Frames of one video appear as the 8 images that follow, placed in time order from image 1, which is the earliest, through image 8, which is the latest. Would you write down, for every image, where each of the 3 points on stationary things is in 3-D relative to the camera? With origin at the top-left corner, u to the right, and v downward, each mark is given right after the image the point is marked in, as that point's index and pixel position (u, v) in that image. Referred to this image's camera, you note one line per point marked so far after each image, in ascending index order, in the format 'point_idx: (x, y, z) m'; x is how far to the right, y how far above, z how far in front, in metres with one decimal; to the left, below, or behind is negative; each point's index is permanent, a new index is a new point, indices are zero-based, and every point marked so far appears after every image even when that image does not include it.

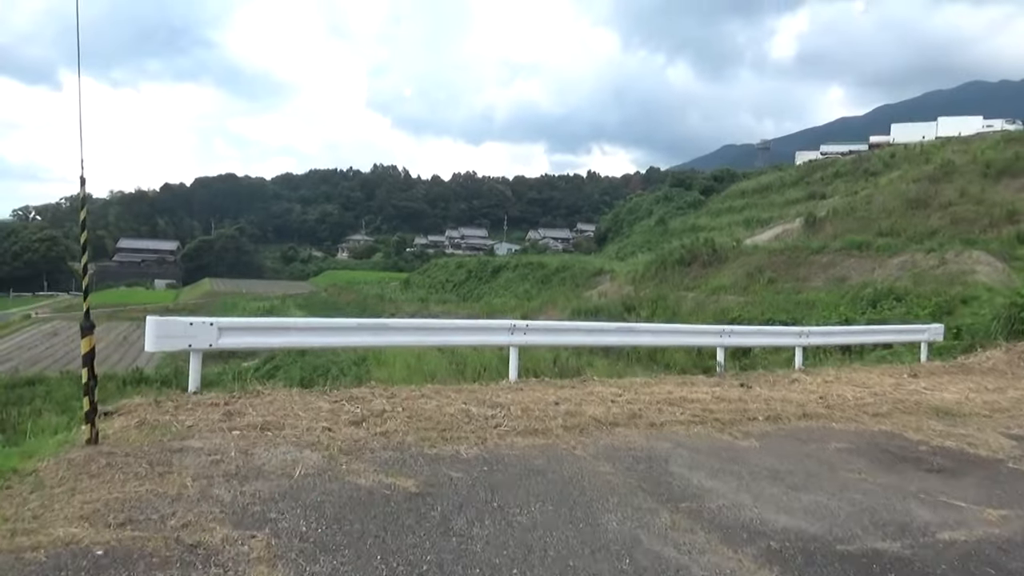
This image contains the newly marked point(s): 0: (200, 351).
0: (-2.3, -0.5, +5.4) m
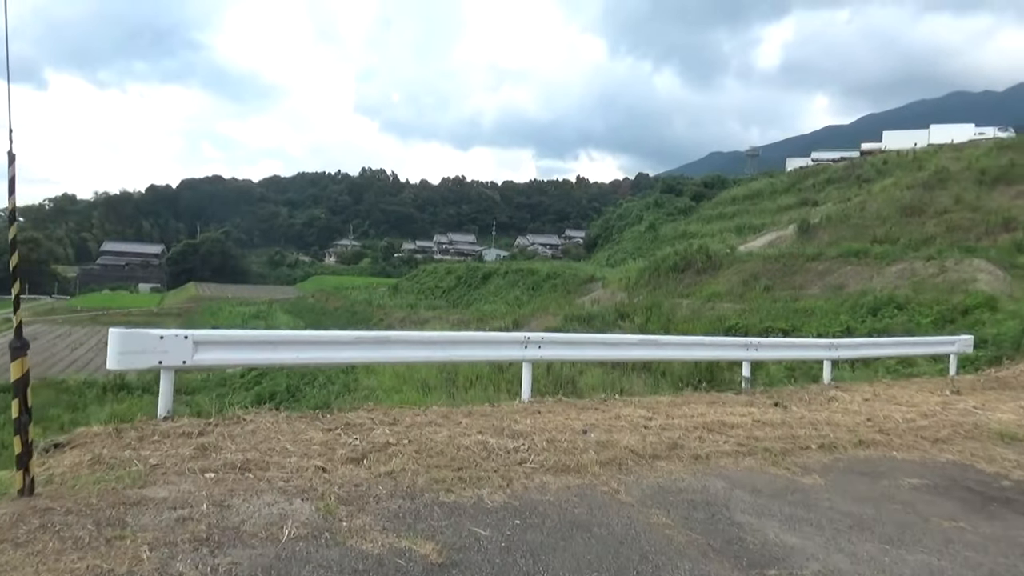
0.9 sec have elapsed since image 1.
0: (-2.1, -0.5, +4.7) m
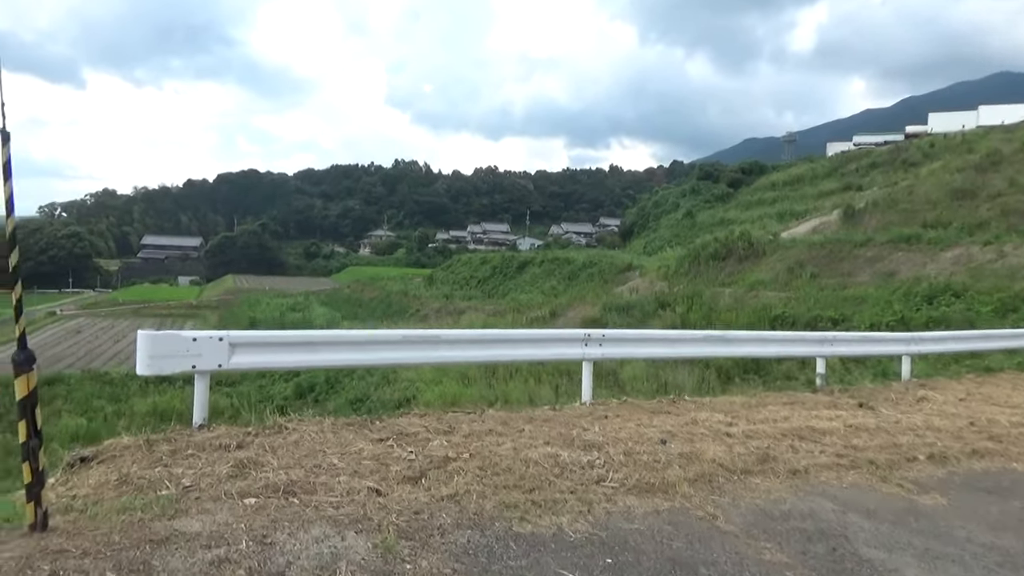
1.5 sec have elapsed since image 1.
0: (-1.7, -0.5, +4.3) m
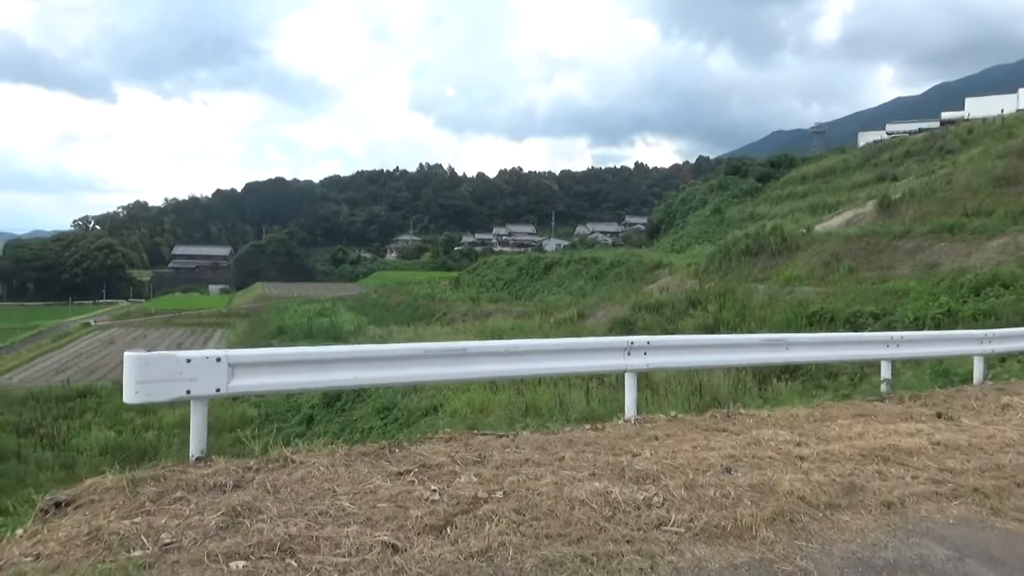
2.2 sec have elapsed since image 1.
0: (-1.6, -0.6, +3.8) m
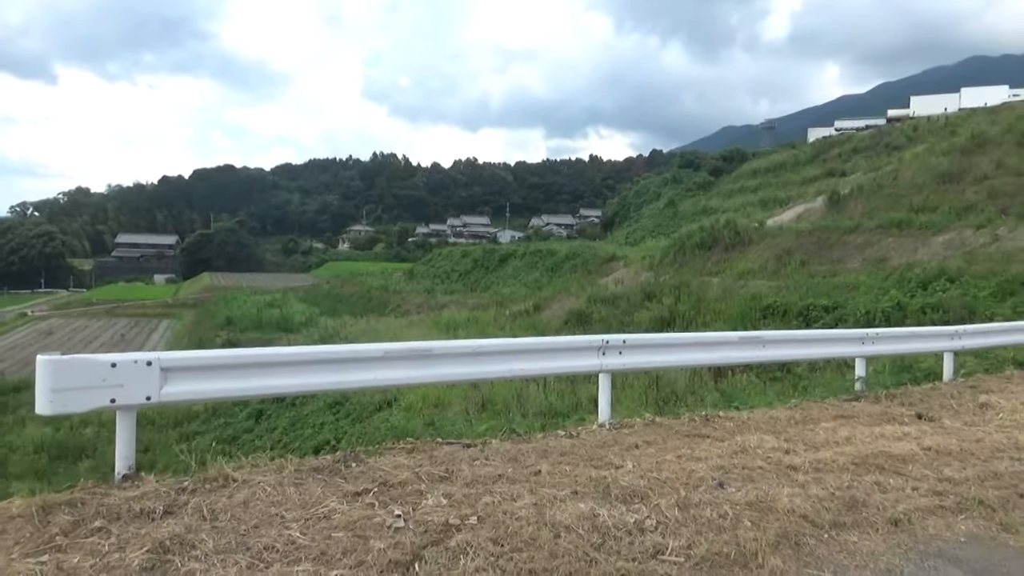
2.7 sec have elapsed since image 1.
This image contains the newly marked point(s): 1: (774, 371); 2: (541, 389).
0: (-1.7, -0.5, +3.3) m
1: (+3.0, -1.0, +8.8) m
2: (+0.3, -1.0, +7.1) m
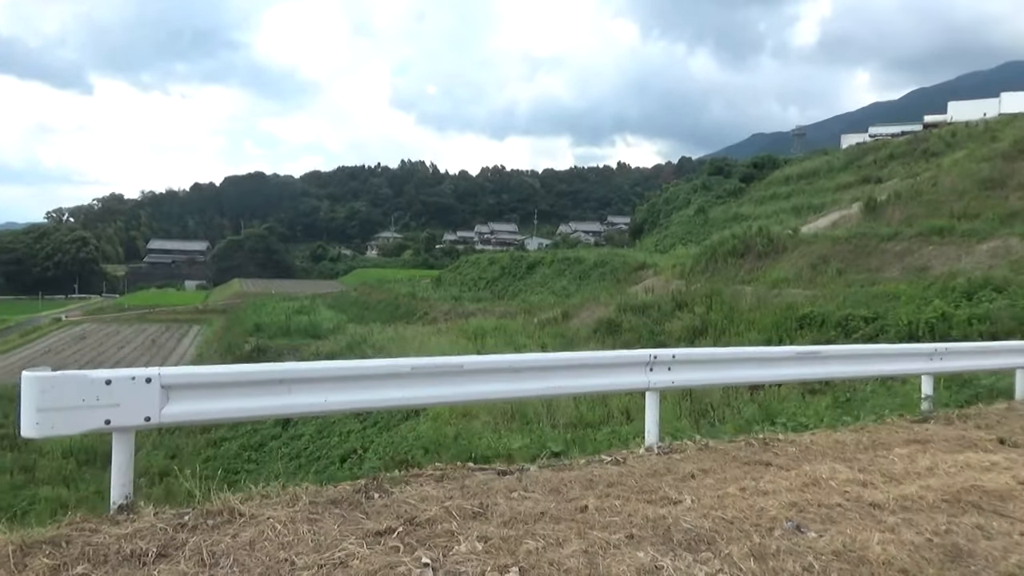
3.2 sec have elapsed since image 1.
0: (-1.5, -0.6, +3.0) m
1: (+3.4, -1.1, +8.3) m
2: (+0.6, -1.0, +6.6) m
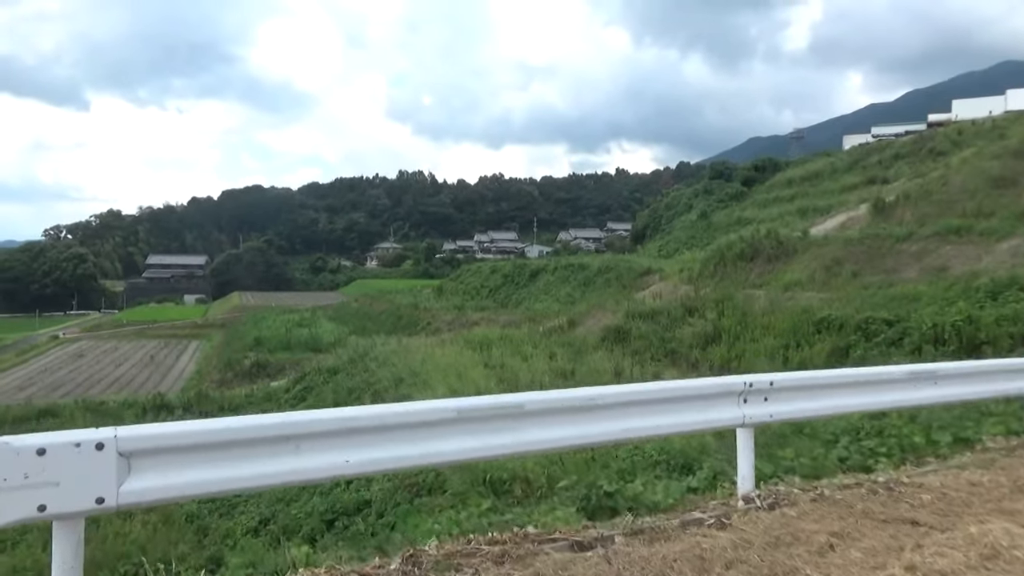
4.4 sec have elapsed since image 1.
0: (-1.2, -0.7, +2.1) m
1: (+3.7, -1.1, +7.4) m
2: (+0.9, -1.1, +5.8) m
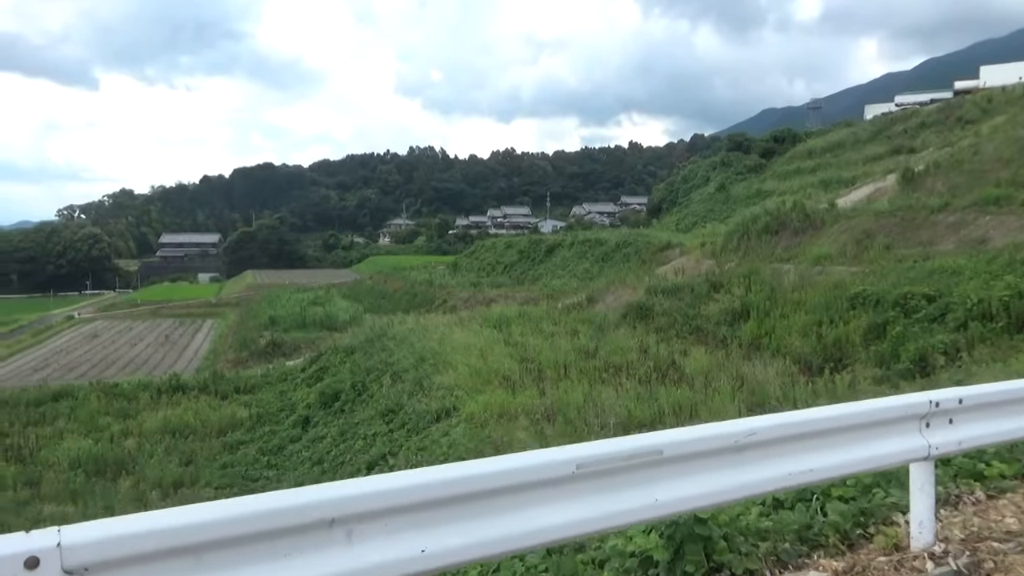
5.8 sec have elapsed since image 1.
0: (-0.9, -0.7, +1.3) m
1: (+4.1, -0.9, +6.6) m
2: (+1.3, -1.0, +4.9) m
